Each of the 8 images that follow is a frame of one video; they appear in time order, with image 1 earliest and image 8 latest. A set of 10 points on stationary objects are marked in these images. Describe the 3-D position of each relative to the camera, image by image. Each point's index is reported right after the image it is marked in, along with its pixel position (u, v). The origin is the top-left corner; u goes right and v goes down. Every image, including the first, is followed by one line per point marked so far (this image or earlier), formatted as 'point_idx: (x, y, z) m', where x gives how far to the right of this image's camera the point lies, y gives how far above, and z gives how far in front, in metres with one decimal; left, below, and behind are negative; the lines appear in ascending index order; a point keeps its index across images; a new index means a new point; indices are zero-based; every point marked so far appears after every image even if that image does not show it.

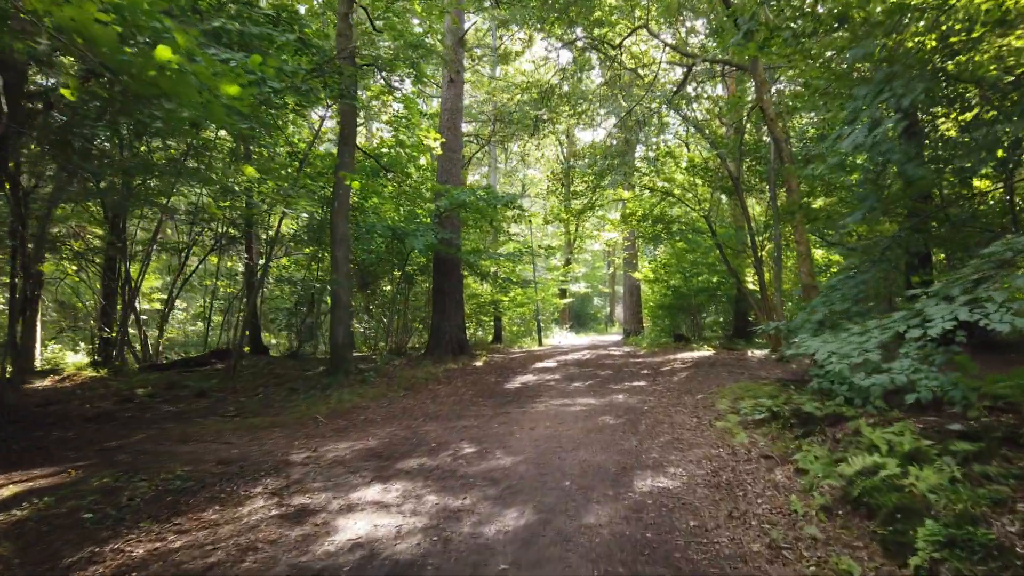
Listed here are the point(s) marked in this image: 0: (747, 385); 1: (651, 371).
0: (+2.6, -1.1, +8.5) m
1: (+2.2, -1.3, +12.0) m
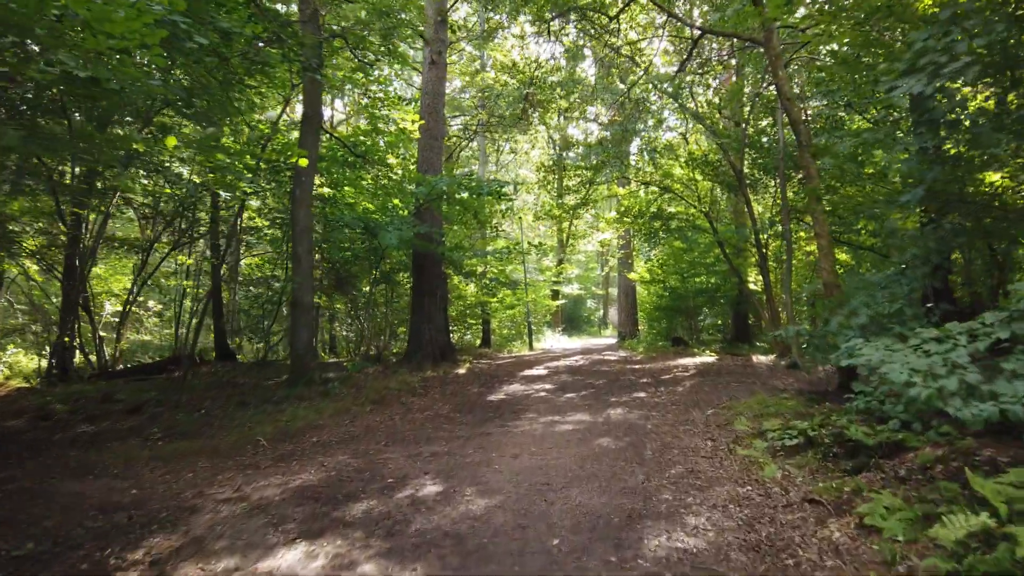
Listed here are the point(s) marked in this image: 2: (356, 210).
0: (+2.5, -1.1, +7.4) m
1: (+2.0, -1.3, +10.9) m
2: (-2.5, +1.2, +11.9) m
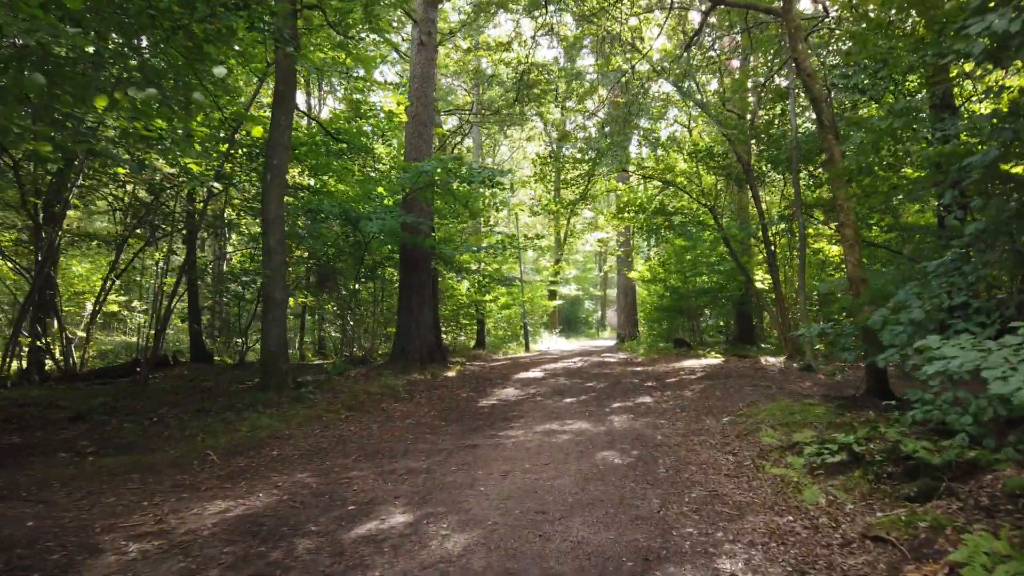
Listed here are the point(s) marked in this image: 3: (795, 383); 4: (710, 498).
0: (+2.4, -1.0, +6.6) m
1: (+1.9, -1.3, +10.1) m
2: (-2.5, +1.3, +11.0) m
3: (+3.4, -1.2, +9.2) m
4: (+1.1, -1.1, +4.0) m
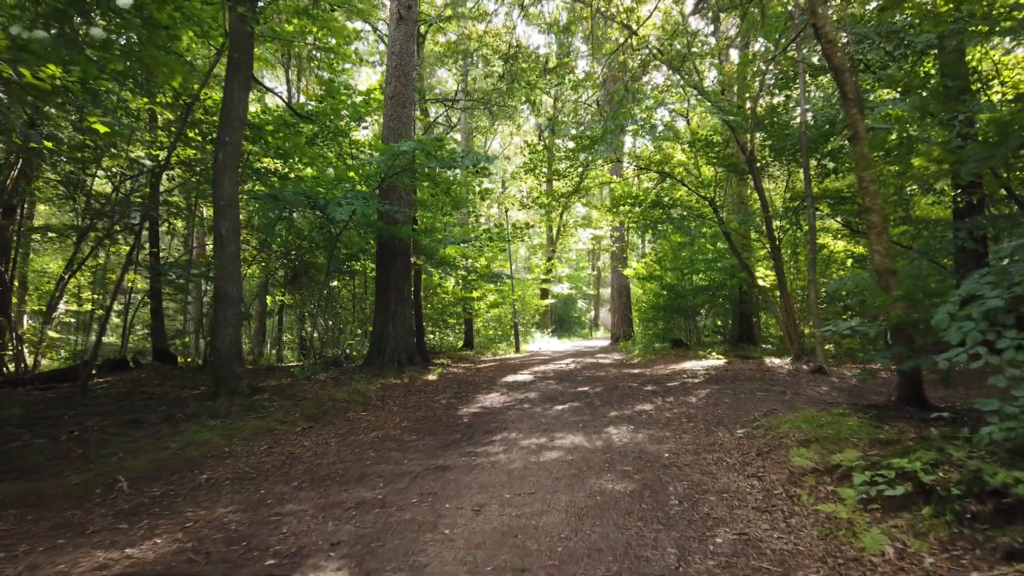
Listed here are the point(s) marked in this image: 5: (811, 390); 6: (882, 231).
0: (+2.3, -1.0, +5.7) m
1: (+1.7, -1.2, +9.2) m
2: (-2.7, +1.3, +10.1) m
3: (+3.3, -1.1, +8.3) m
4: (+0.9, -1.1, +3.1) m
5: (+3.2, -1.1, +8.1) m
6: (+3.4, +0.5, +6.9) m
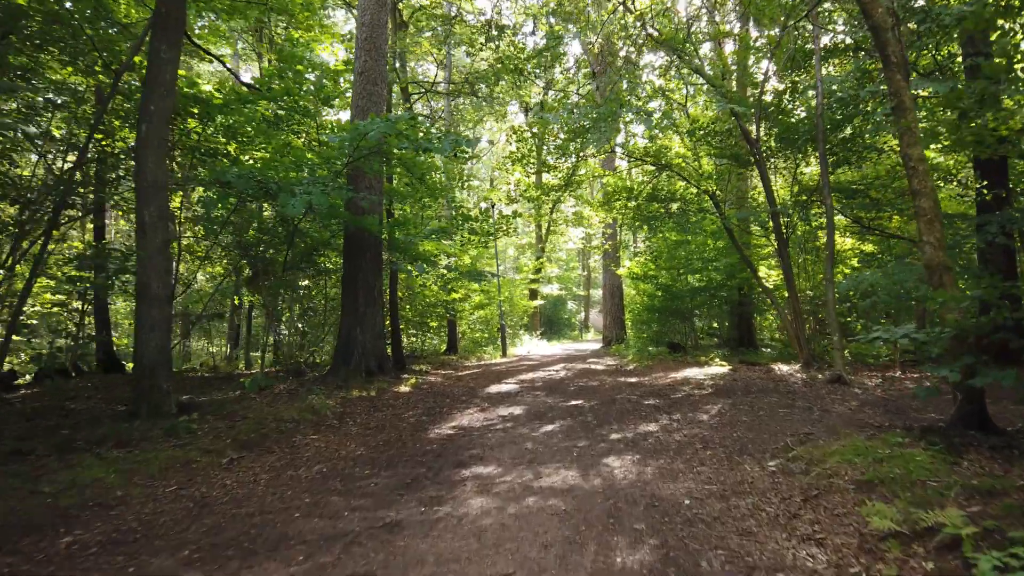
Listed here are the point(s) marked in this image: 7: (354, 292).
0: (+2.1, -0.9, +4.5) m
1: (+1.6, -1.2, +8.0) m
2: (-2.9, +1.4, +8.9) m
3: (+3.1, -1.1, +7.2) m
4: (+0.8, -1.0, +2.0) m
5: (+3.0, -1.1, +7.0) m
6: (+3.2, +0.5, +5.8) m
7: (-1.9, 0.0, +9.2) m
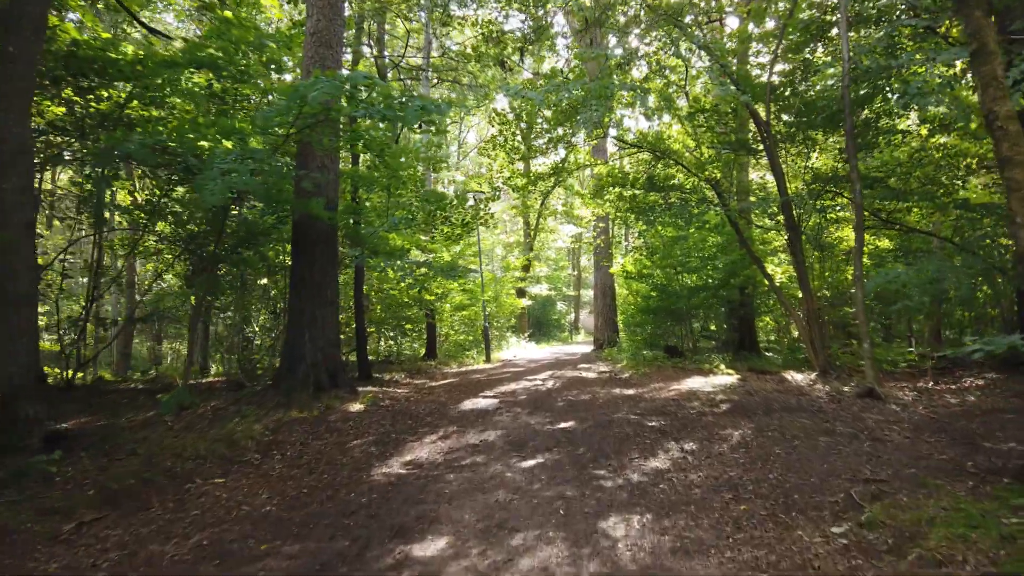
0: (+1.9, -0.9, +3.2) m
1: (+1.3, -1.2, +6.6) m
2: (-3.1, +1.4, +7.5) m
3: (+2.9, -1.1, +5.9) m
4: (+0.7, -1.0, +0.6) m
5: (+2.8, -1.1, +5.6) m
6: (+3.0, +0.5, +4.4) m
7: (-2.2, 0.0, +7.8) m
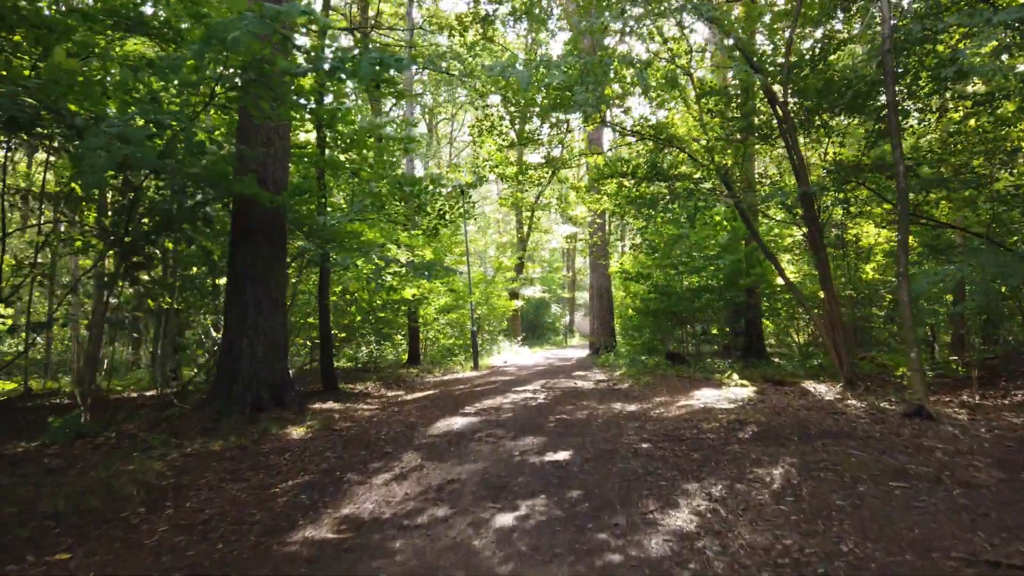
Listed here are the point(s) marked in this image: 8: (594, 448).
0: (+1.8, -0.9, +1.9) m
1: (+1.2, -1.2, +5.3) m
2: (-3.3, +1.4, +6.1) m
3: (+2.8, -1.1, +4.6) m
4: (+0.6, -1.0, -0.7) m
5: (+2.7, -1.1, +4.3) m
6: (+2.9, +0.6, +3.2) m
7: (-2.3, 0.0, +6.5) m
8: (+0.6, -1.2, +5.6) m
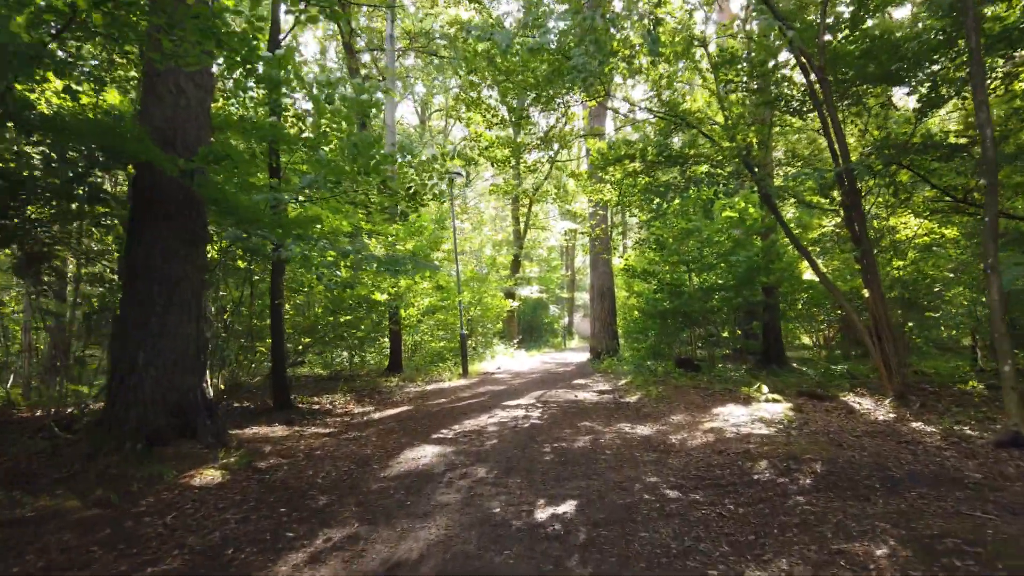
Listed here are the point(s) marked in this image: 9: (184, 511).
0: (+1.7, -0.9, +0.4) m
1: (+1.1, -1.1, +3.8) m
2: (-3.4, +1.4, +4.6) m
3: (+2.6, -1.0, +3.1) m
4: (+0.5, -0.9, -2.2) m
5: (+2.6, -1.0, +2.8) m
6: (+2.8, +0.6, +1.7) m
7: (-2.4, 0.0, +5.0) m
8: (+0.5, -1.2, +4.1) m
9: (-1.6, -1.1, +3.7) m
